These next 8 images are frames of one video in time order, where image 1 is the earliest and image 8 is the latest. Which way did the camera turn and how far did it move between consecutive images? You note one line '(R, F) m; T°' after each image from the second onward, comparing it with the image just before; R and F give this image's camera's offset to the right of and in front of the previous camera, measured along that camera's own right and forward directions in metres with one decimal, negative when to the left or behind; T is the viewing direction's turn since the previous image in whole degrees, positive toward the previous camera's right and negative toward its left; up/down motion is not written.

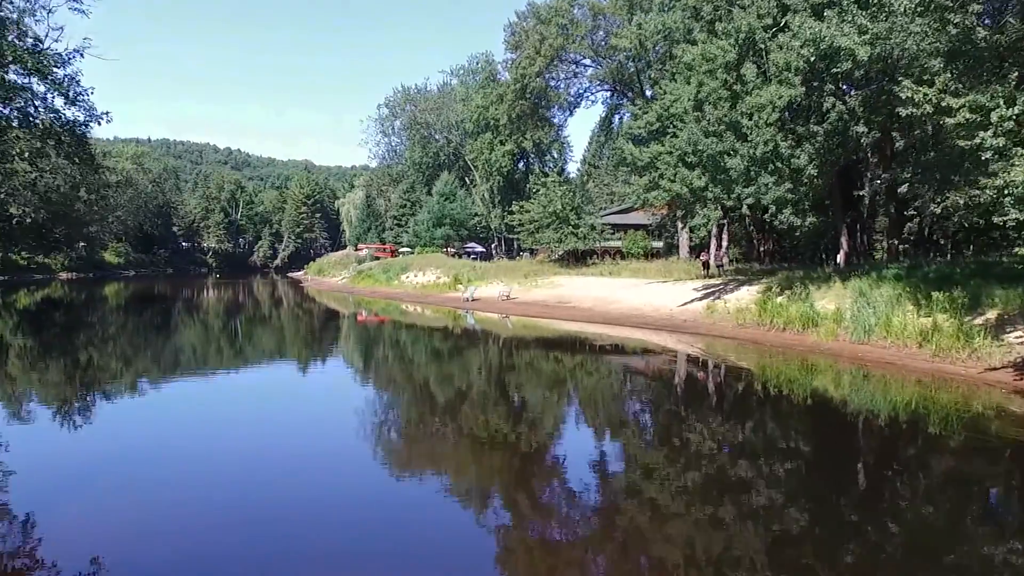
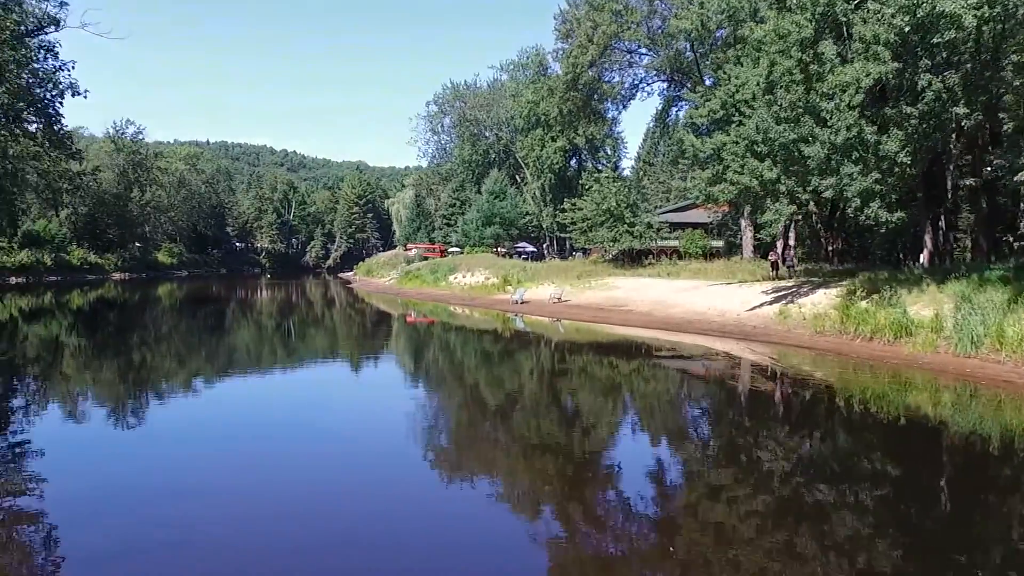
(+0.1, +1.2) m; -4°
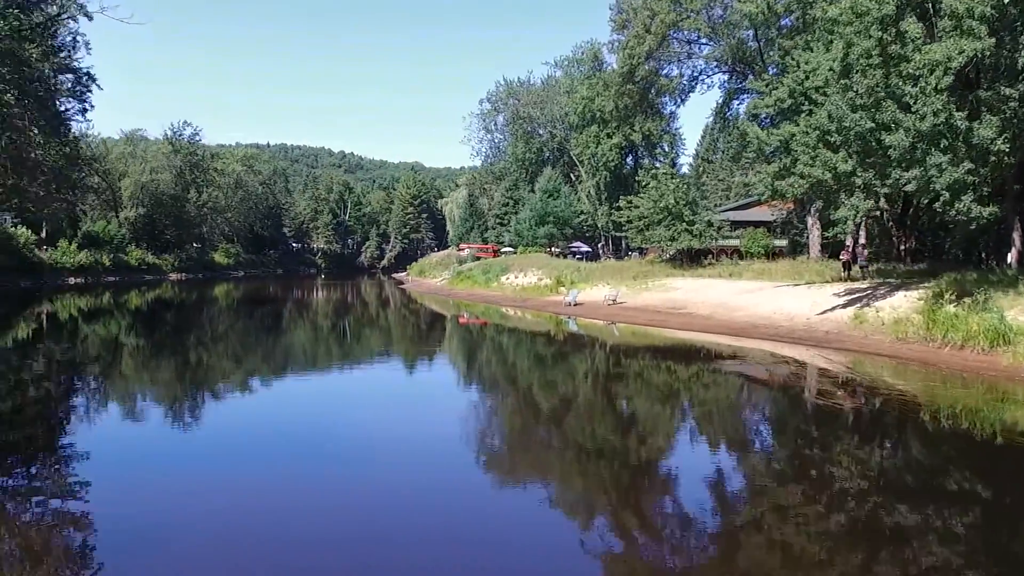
(+0.1, +0.8) m; -4°
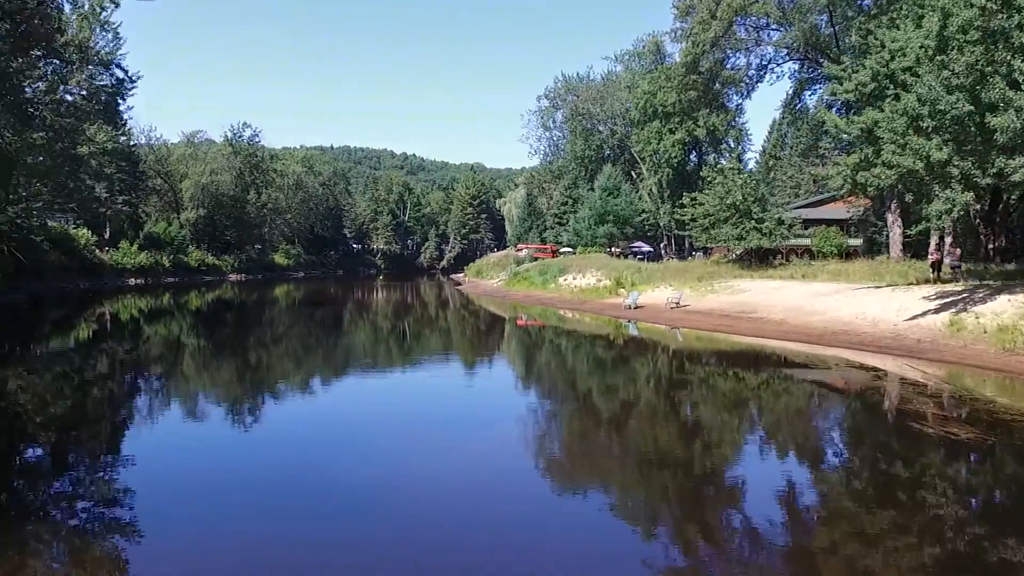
(+0.1, +0.8) m; -5°
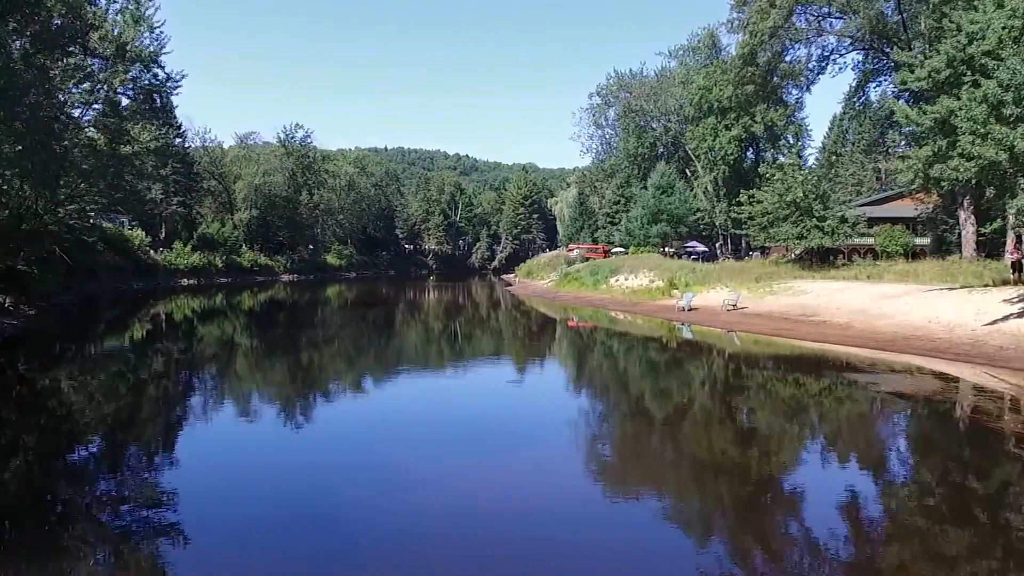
(+0.1, +0.4) m; -4°
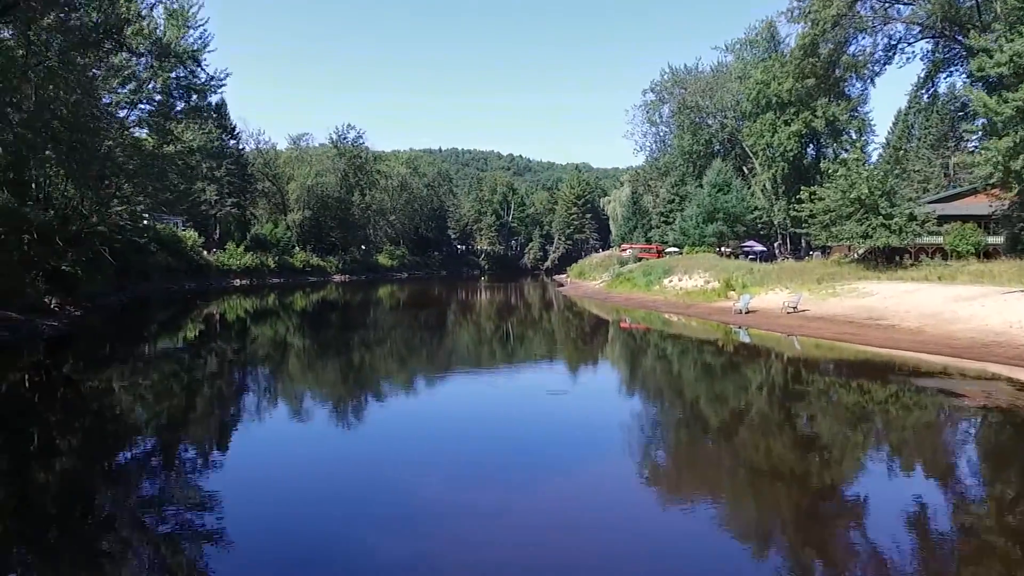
(+0.1, +0.4) m; -4°
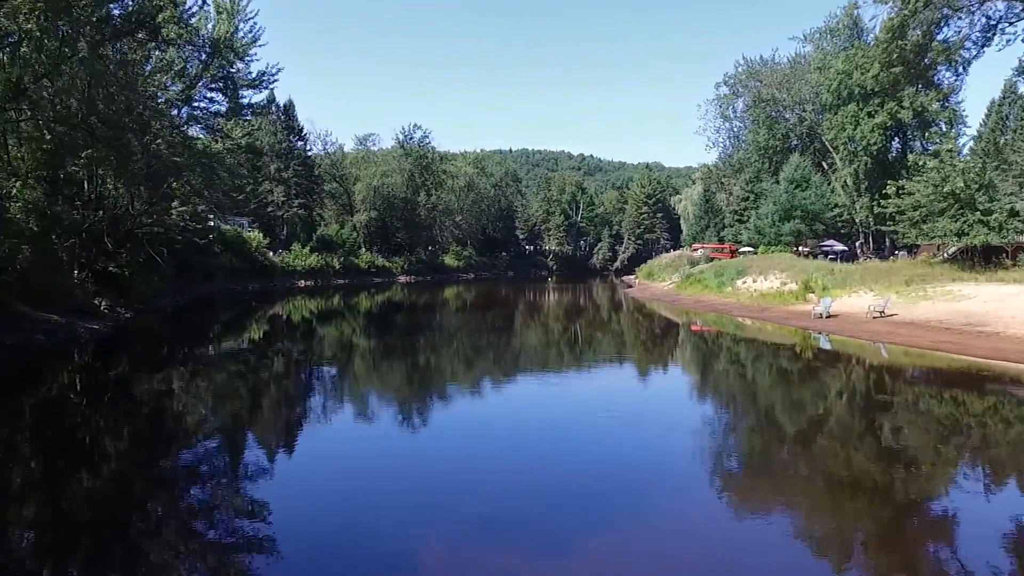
(+0.2, +0.6) m; -6°
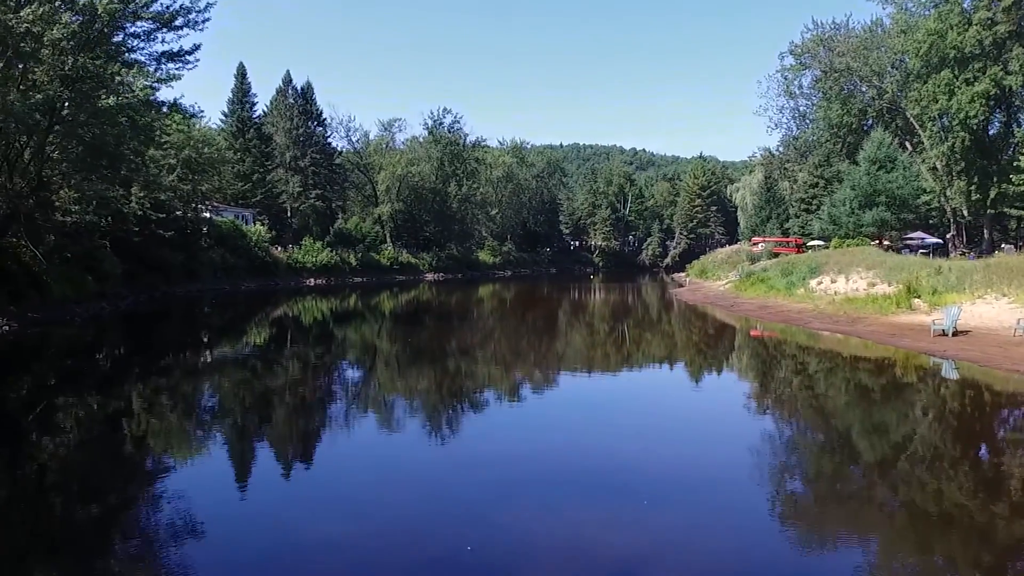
(+0.5, +2.5) m; -4°
